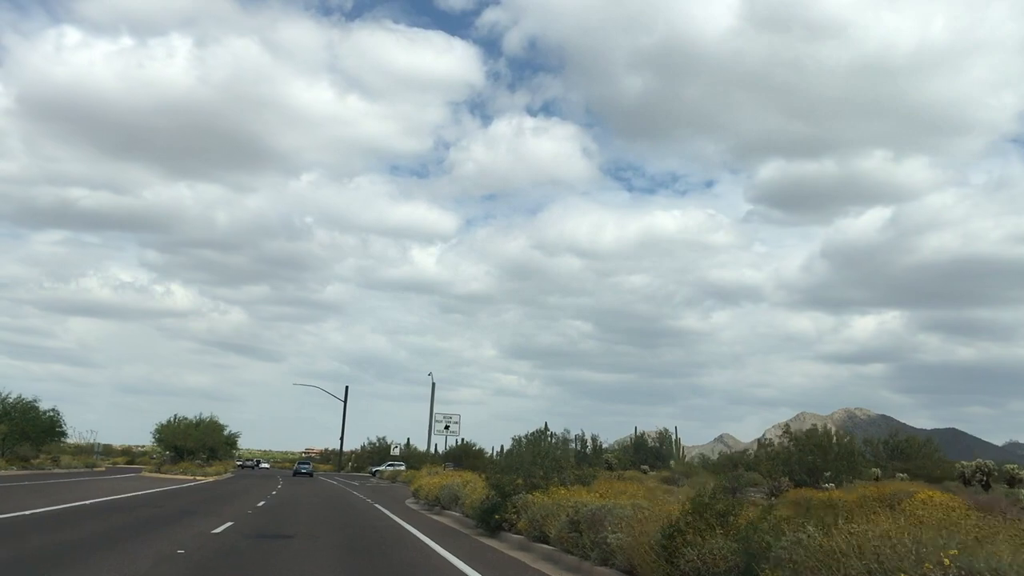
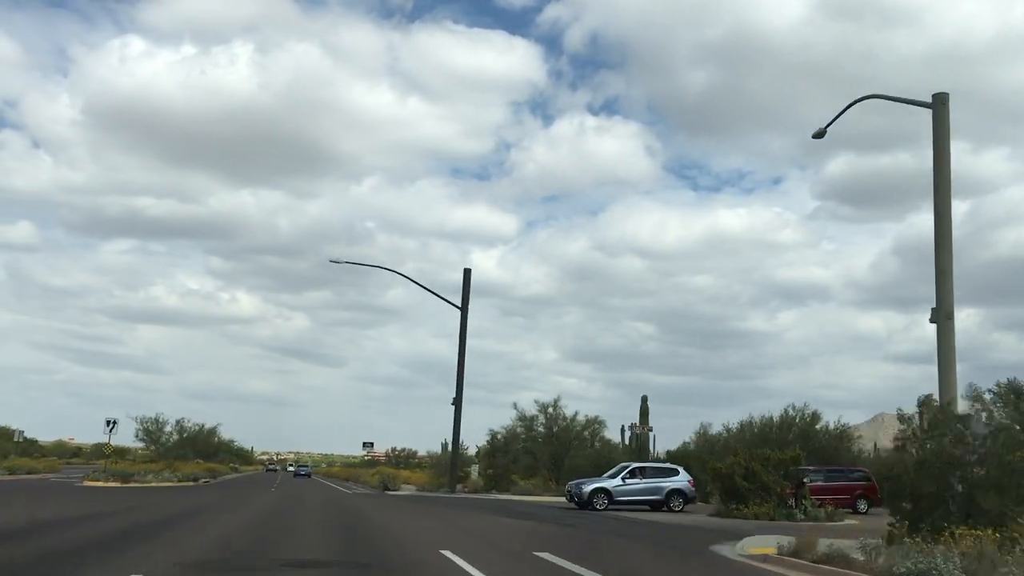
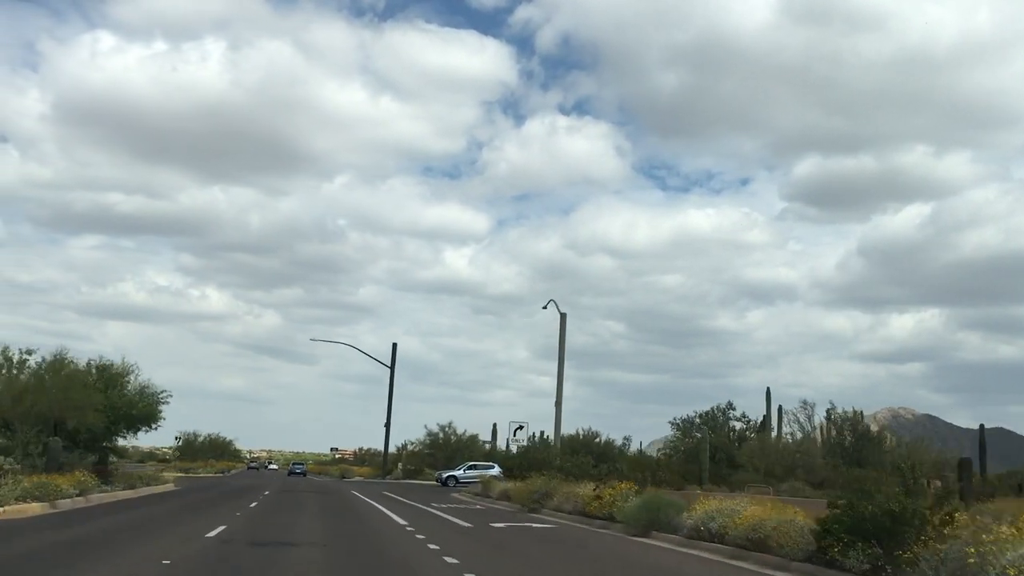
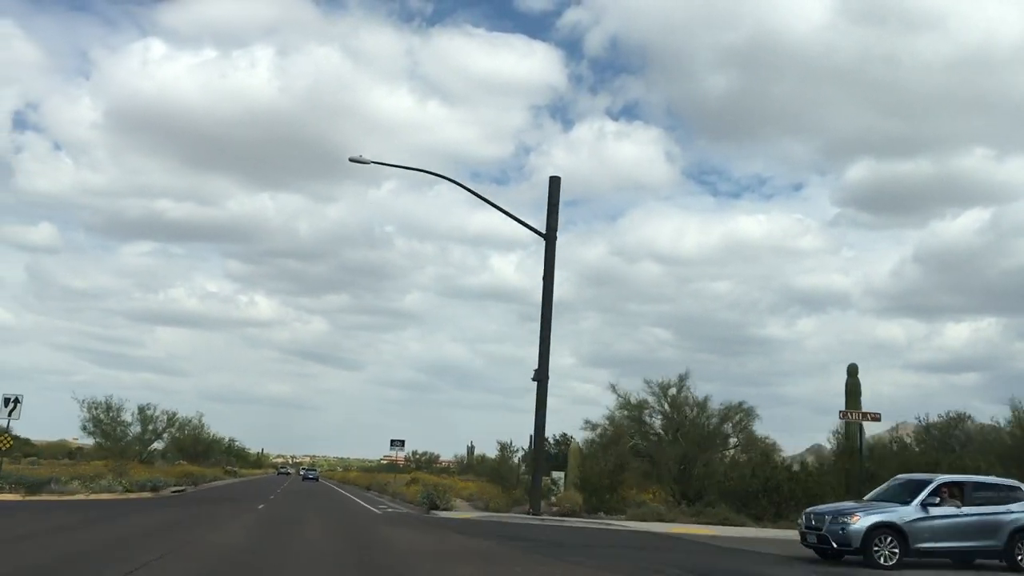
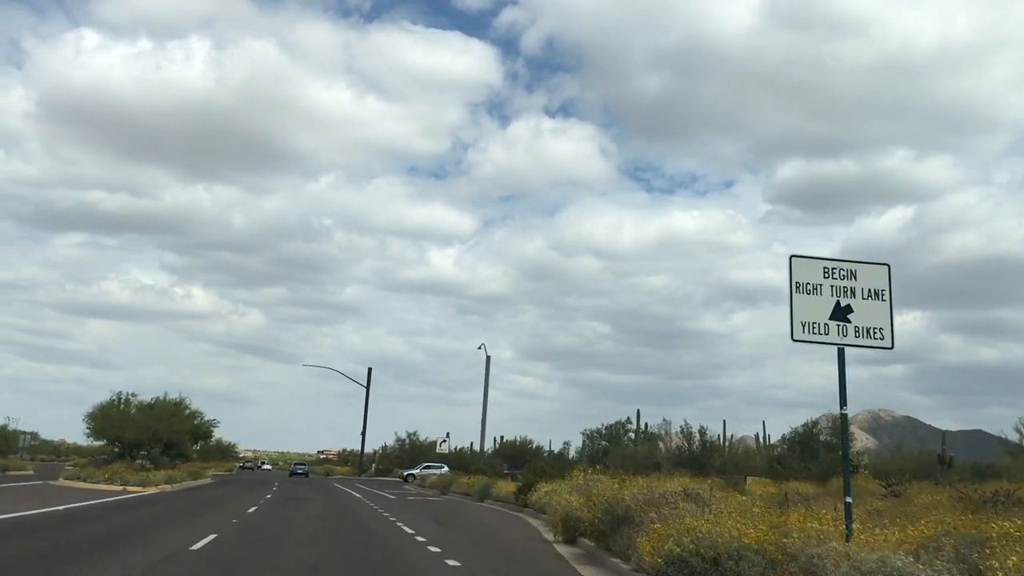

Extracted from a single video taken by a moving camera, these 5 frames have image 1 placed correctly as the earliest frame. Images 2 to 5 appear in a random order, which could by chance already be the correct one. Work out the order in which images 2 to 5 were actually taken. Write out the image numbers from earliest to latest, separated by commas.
5, 3, 2, 4
